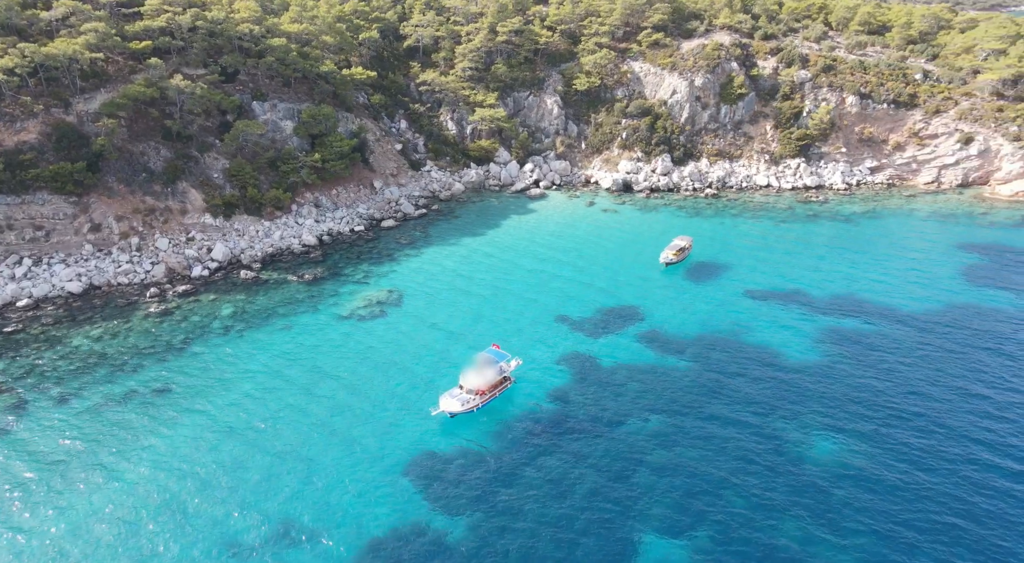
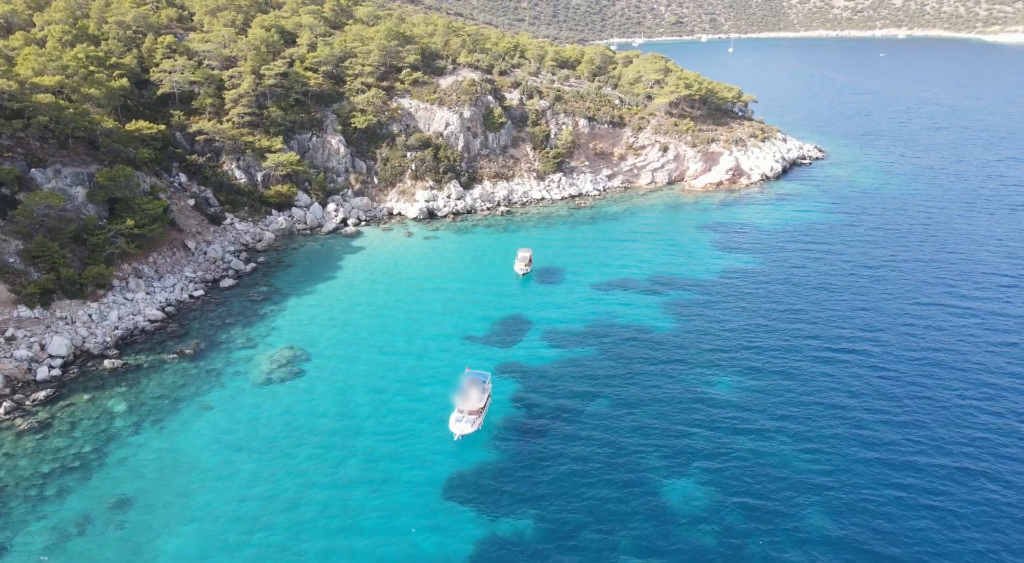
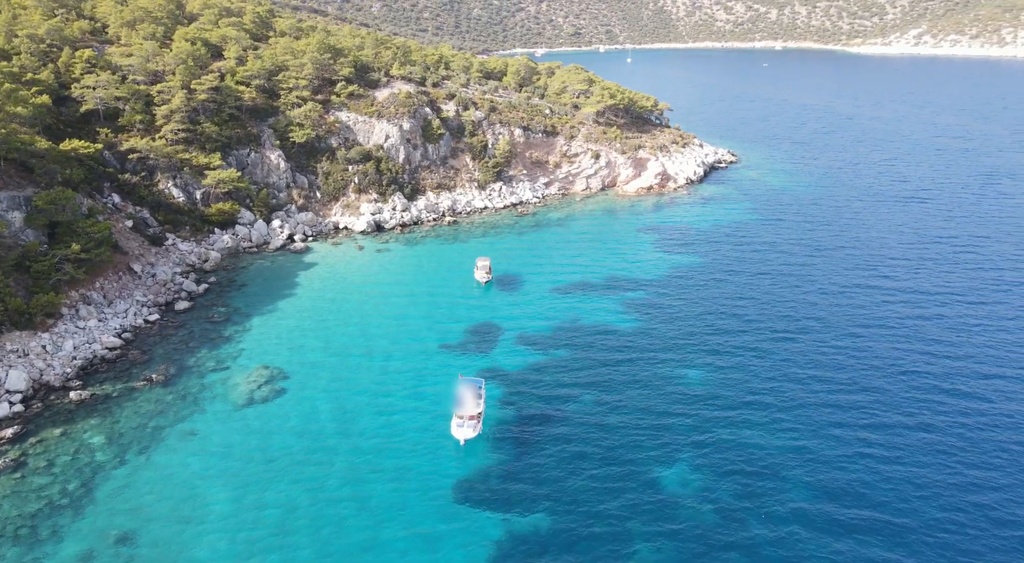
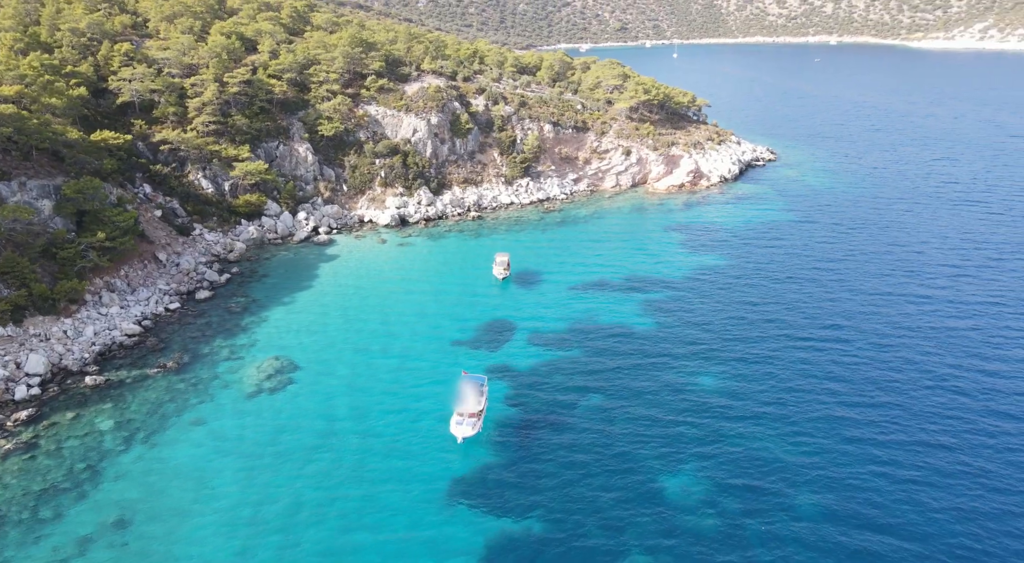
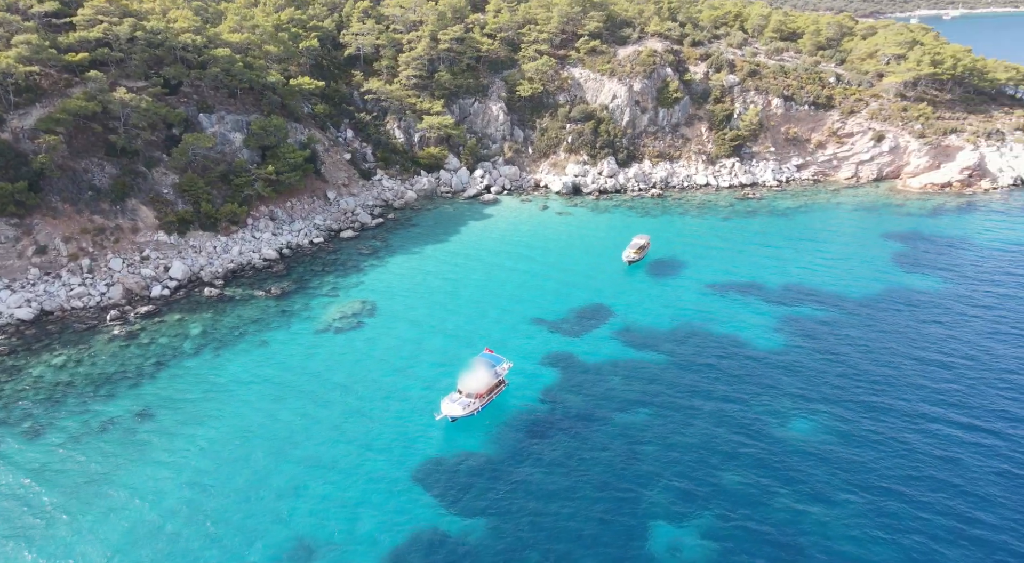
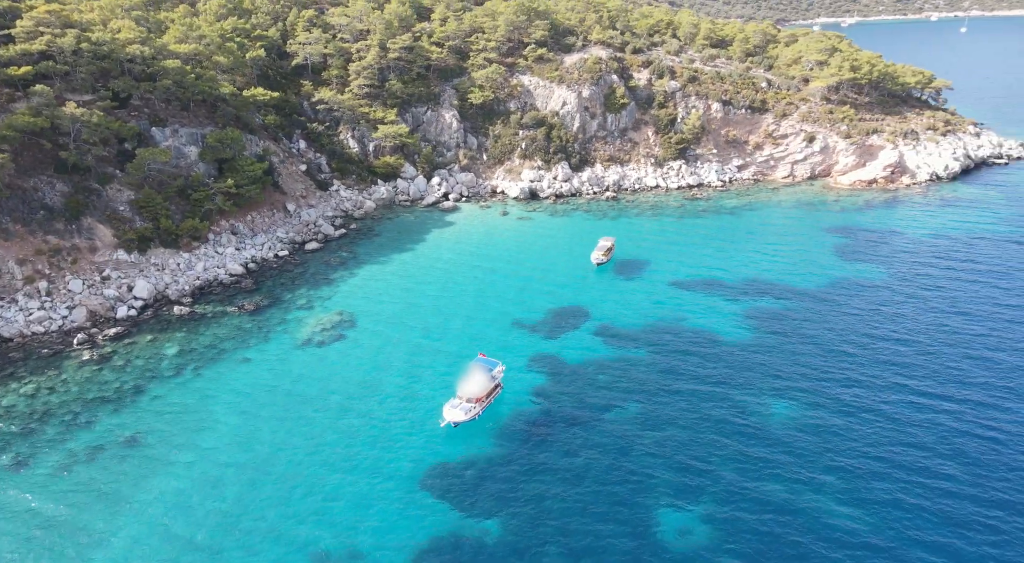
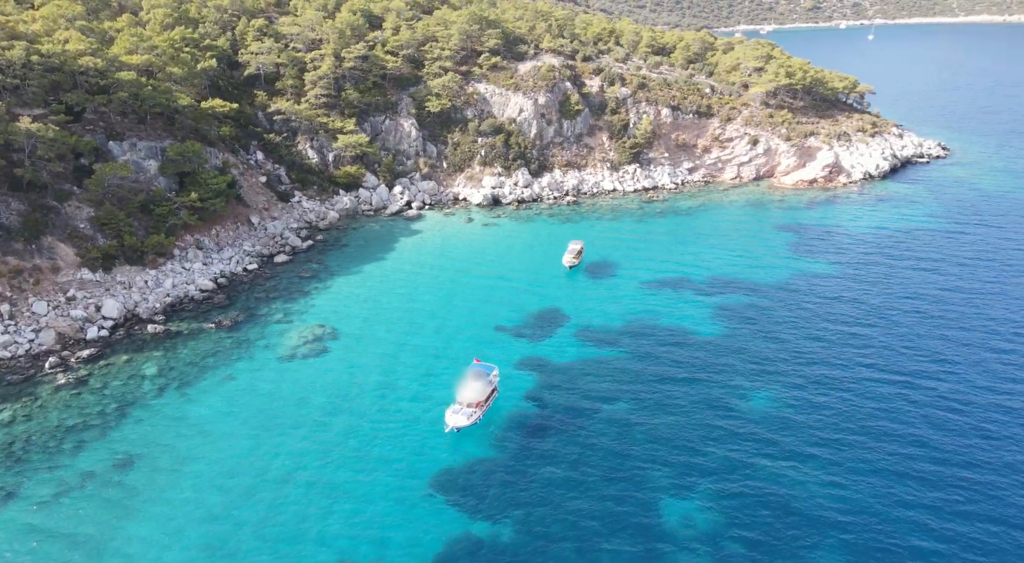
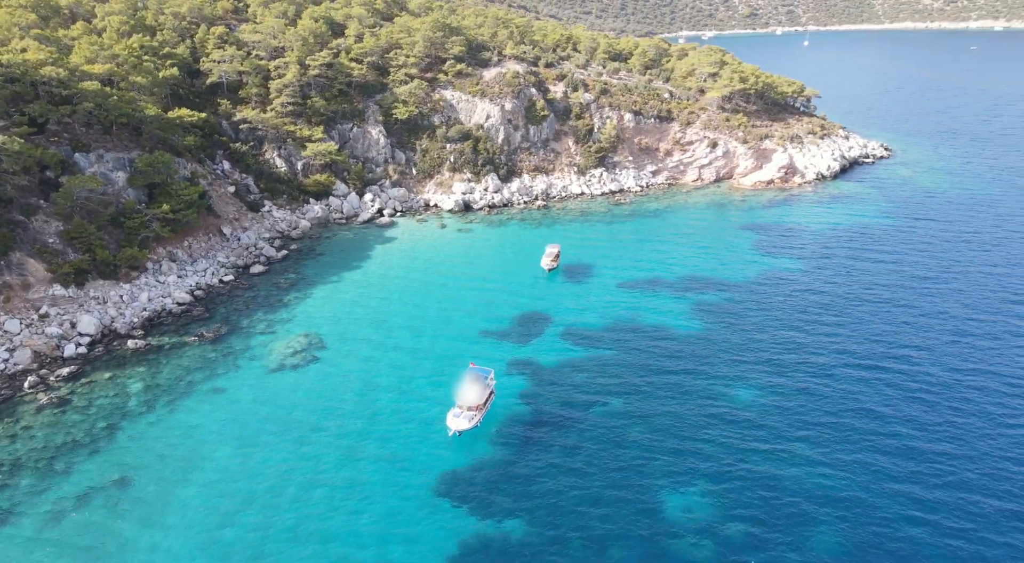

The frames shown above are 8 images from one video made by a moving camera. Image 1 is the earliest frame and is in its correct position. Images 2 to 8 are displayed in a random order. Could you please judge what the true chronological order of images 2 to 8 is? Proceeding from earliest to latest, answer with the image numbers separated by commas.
5, 6, 7, 8, 2, 4, 3
